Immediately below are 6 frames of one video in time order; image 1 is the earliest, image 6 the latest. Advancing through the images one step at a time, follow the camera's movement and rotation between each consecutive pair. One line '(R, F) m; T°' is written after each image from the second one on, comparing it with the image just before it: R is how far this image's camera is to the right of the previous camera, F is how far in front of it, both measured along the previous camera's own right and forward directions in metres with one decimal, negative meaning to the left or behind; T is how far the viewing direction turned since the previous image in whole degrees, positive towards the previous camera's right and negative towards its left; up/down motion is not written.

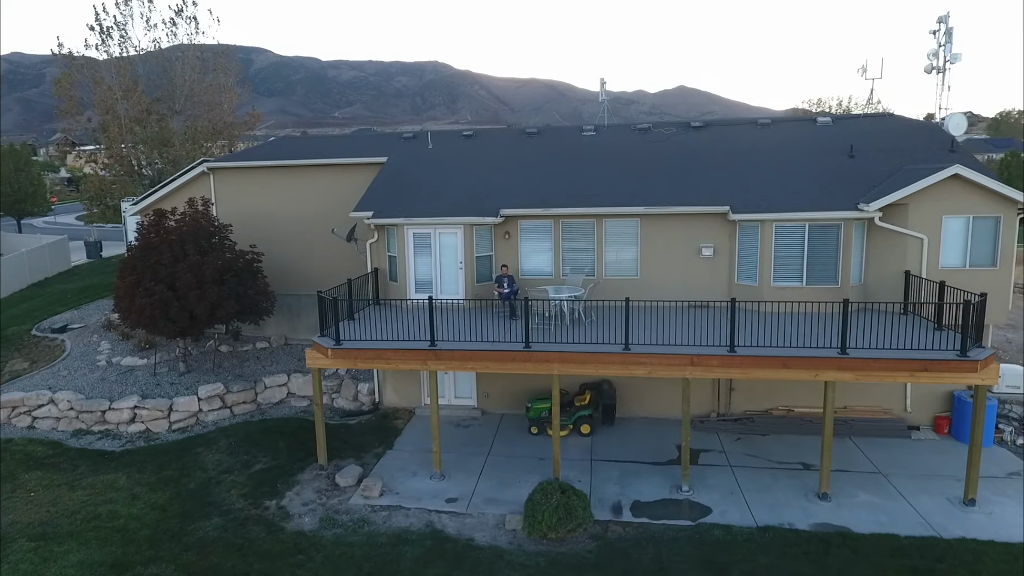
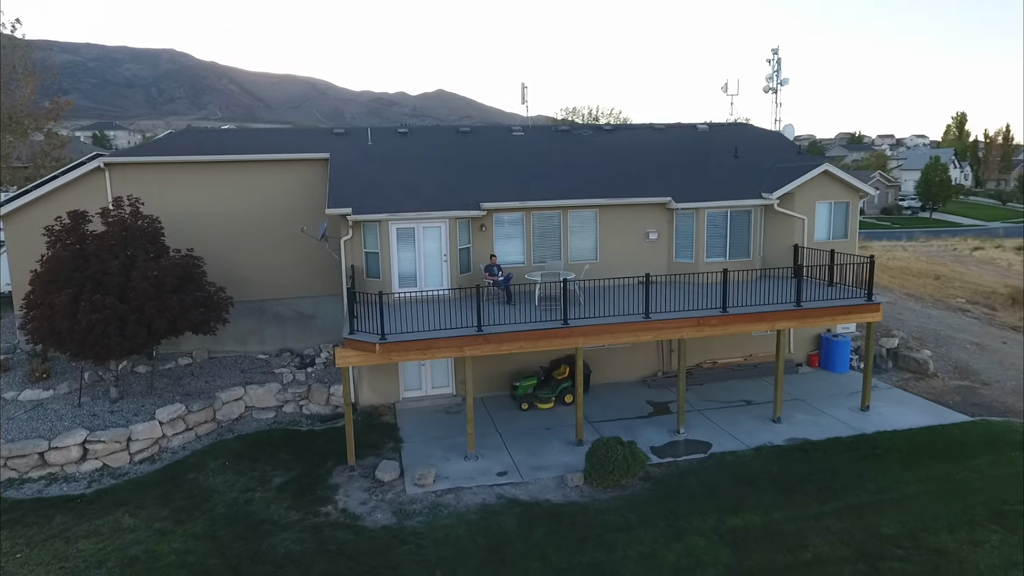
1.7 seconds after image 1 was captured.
(-5.0, -0.1) m; +21°
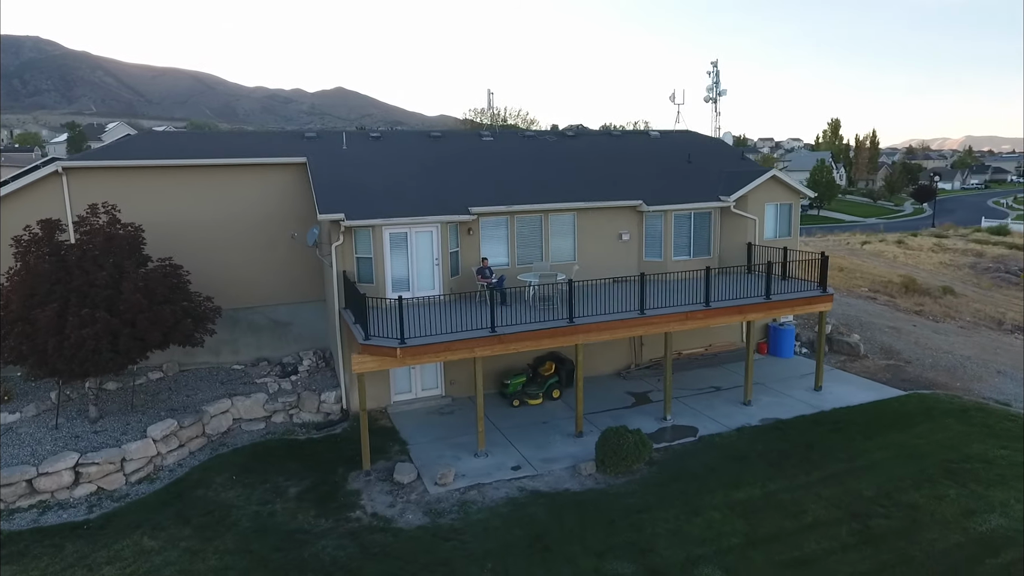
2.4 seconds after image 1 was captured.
(-2.1, -0.3) m; +9°
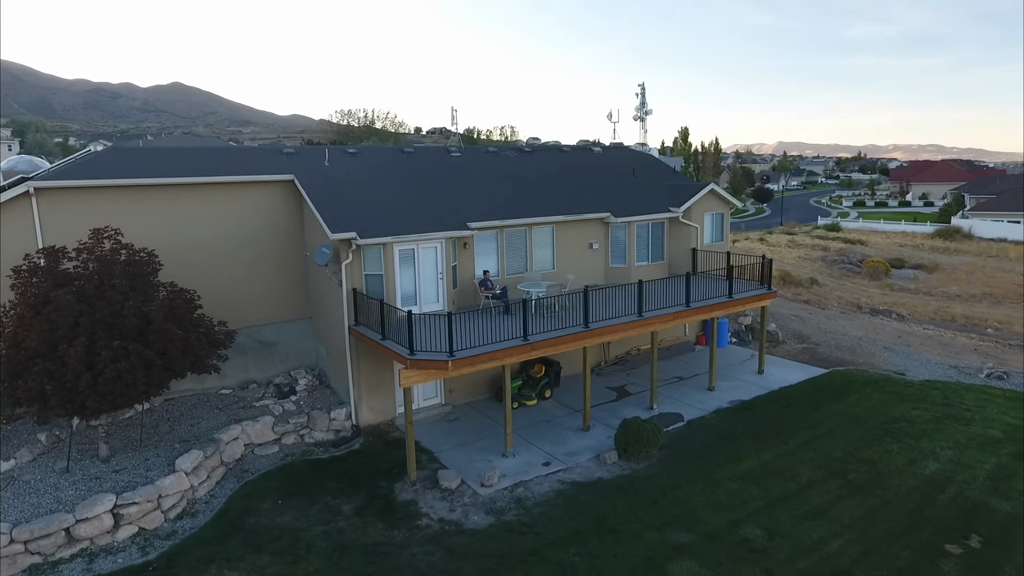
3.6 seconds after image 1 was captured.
(-3.4, -0.6) m; +13°
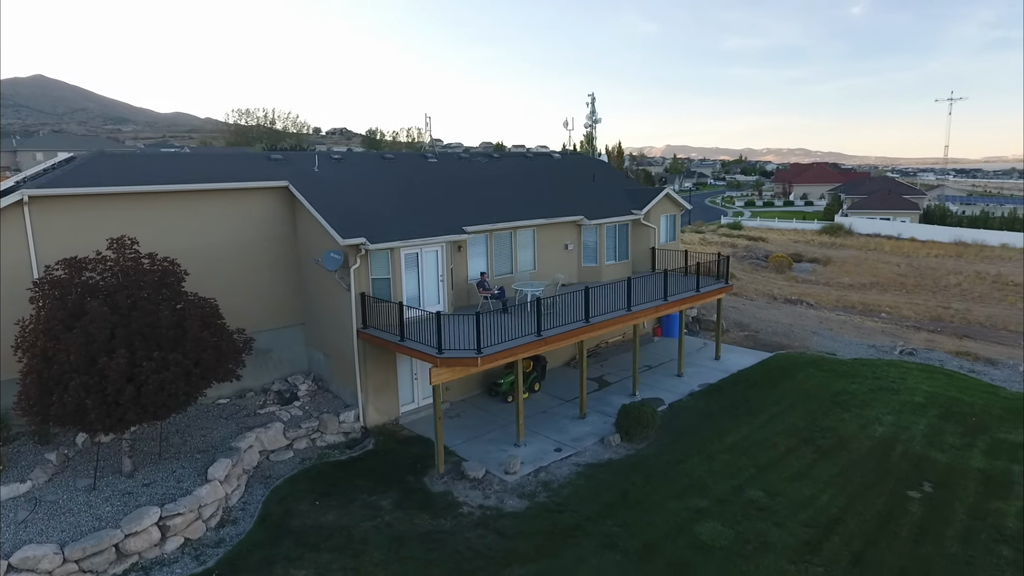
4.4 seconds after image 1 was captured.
(-2.5, -0.7) m; +9°
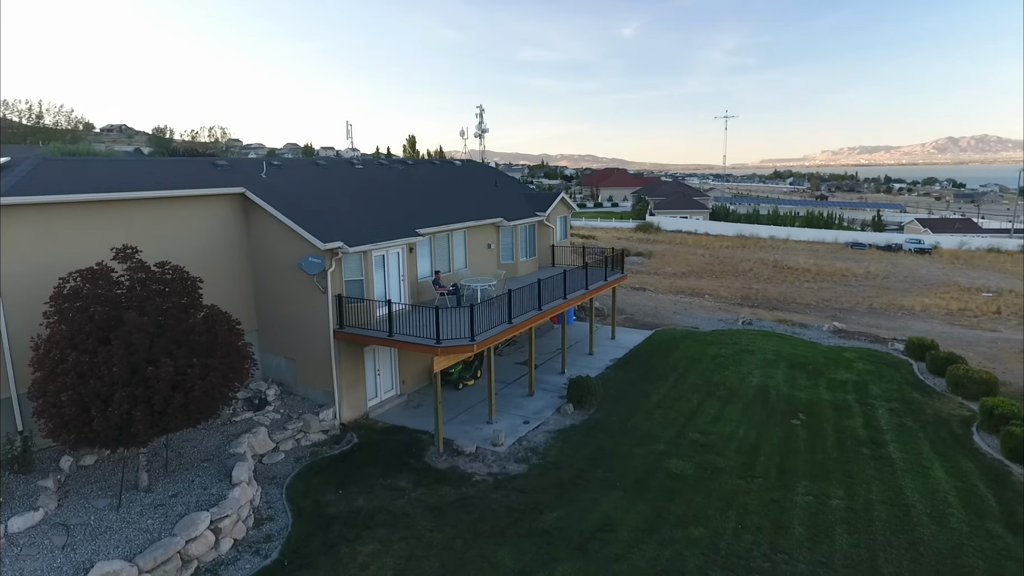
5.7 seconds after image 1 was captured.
(-4.0, -1.2) m; +17°
